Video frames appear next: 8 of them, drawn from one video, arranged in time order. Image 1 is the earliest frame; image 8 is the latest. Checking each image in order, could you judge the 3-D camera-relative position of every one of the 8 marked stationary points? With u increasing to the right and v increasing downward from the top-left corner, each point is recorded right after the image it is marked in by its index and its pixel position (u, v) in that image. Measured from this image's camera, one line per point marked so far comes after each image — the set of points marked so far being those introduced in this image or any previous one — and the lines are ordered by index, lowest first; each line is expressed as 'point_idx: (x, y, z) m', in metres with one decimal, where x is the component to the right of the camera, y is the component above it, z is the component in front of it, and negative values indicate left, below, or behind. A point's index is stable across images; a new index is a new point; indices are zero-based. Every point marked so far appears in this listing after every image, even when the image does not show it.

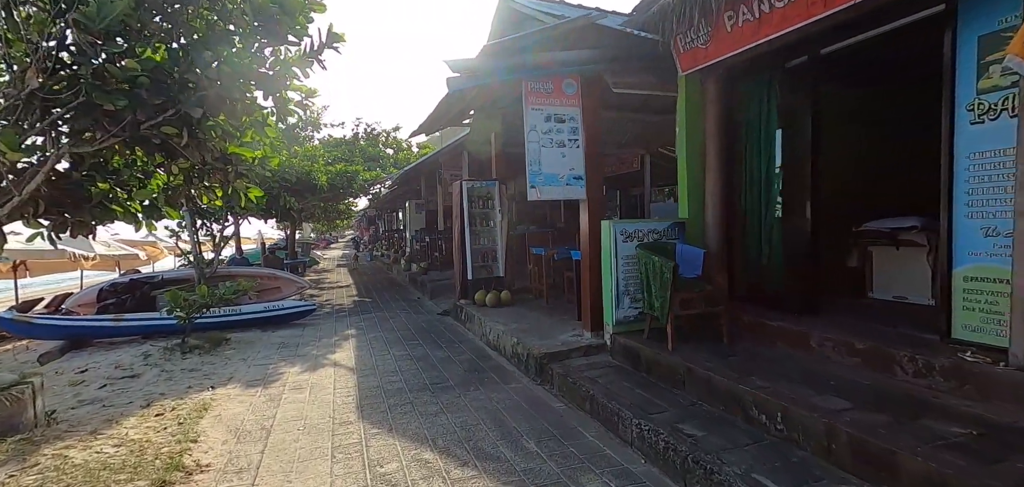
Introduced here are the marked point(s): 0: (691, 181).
0: (+1.6, +0.6, +4.3) m
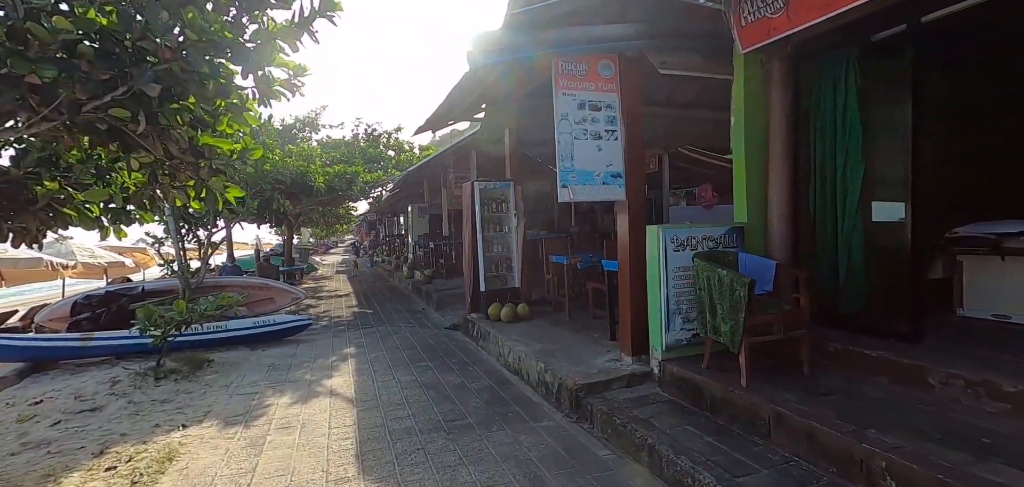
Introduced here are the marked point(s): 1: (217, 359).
0: (+1.8, +0.5, +3.7) m
1: (-3.2, -1.3, +5.2) m
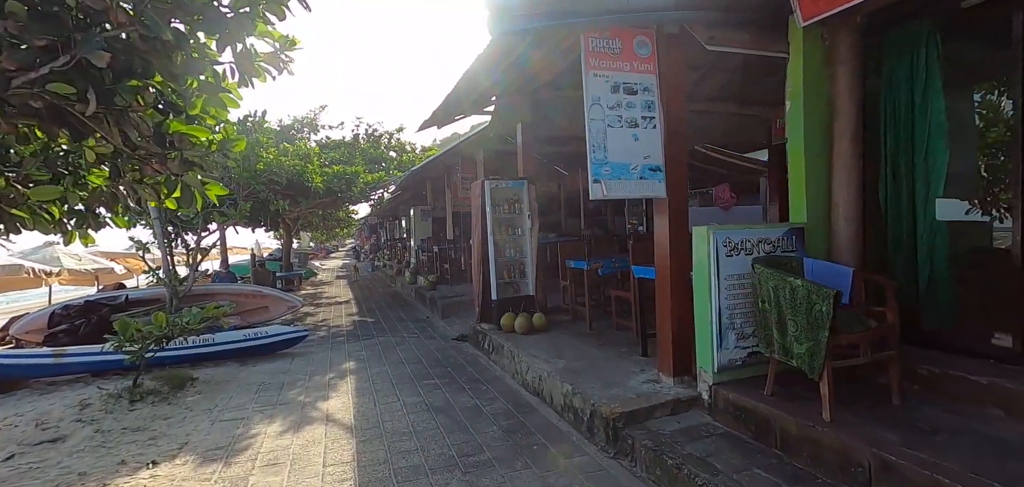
0: (+2.0, +0.5, +3.2) m
1: (-3.0, -1.3, +4.7) m
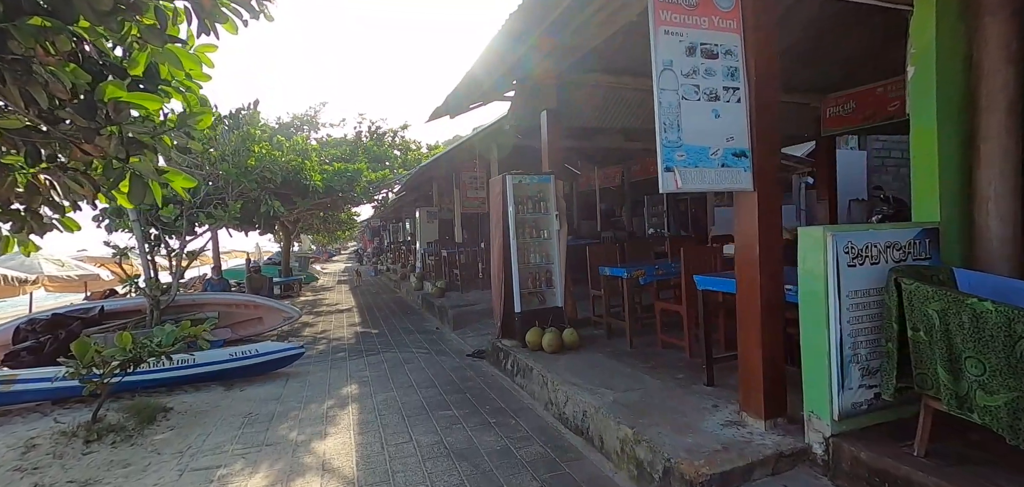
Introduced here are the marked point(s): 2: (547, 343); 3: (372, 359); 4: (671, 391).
0: (+2.2, +0.4, +2.5) m
1: (-2.8, -1.4, +4.0) m
2: (+0.3, -0.9, +4.5) m
3: (-1.6, -1.4, +5.6) m
4: (+1.1, -1.0, +3.2) m
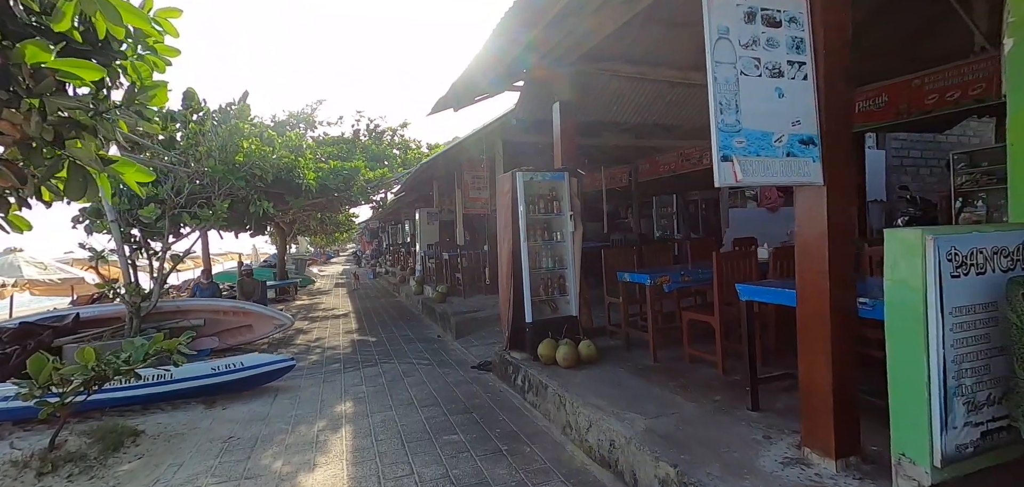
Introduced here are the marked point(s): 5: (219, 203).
0: (+2.3, +0.4, +2.0) m
1: (-2.7, -1.4, +3.6) m
2: (+0.4, -1.0, +4.0) m
3: (-1.5, -1.4, +5.2) m
4: (+1.2, -1.0, +2.8) m
5: (-3.4, +0.5, +5.6) m
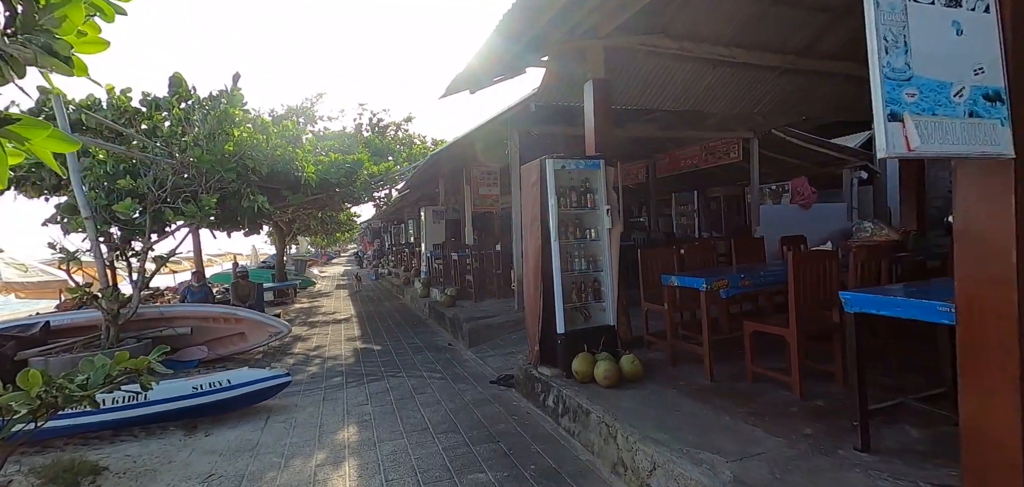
0: (+2.5, +0.4, +1.4) m
1: (-2.4, -1.4, +3.0) m
2: (+0.7, -0.9, +3.5) m
3: (-1.3, -1.4, +4.6) m
4: (+1.4, -1.0, +2.2) m
5: (-3.2, +0.5, +5.0) m
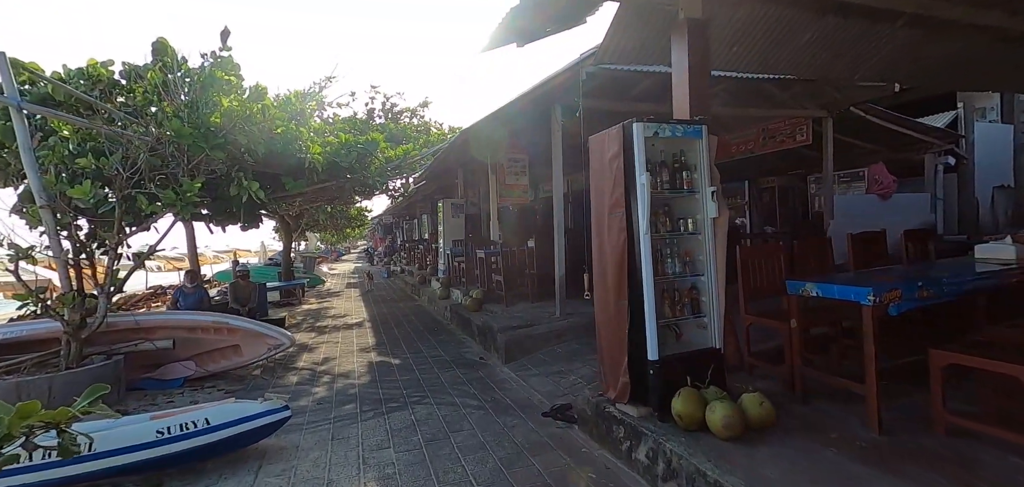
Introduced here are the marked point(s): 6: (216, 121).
0: (+2.9, +0.4, +0.4) m
1: (-2.0, -1.3, +2.0) m
2: (+1.1, -0.9, +2.4) m
3: (-0.9, -1.3, +3.6) m
4: (+1.8, -1.0, +1.2) m
5: (-2.7, +0.5, +4.1) m
6: (-2.6, +1.1, +4.3) m
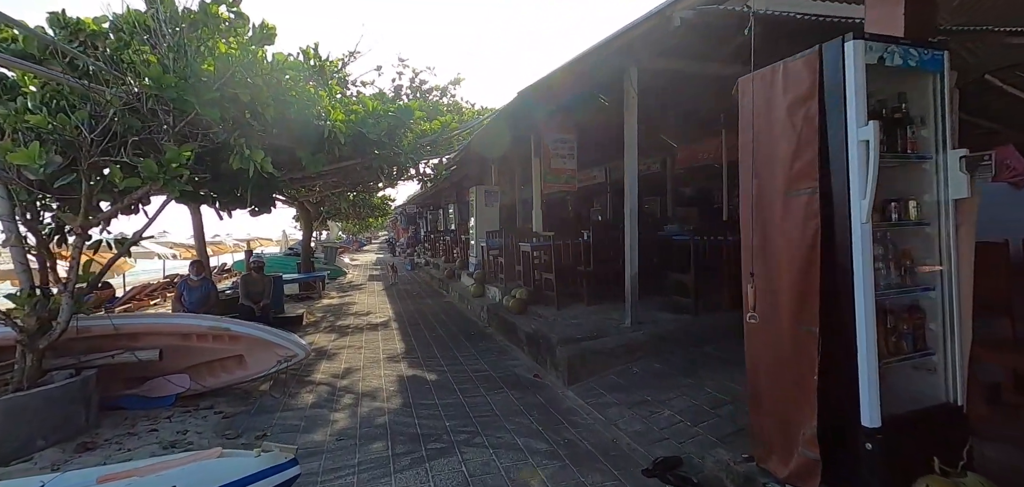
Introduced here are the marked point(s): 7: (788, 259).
0: (+3.3, +0.4, -0.8) m
1: (-1.6, -1.3, +1.1) m
2: (+1.5, -0.9, +1.4) m
3: (-0.4, -1.3, +2.7) m
4: (+2.2, -1.0, +0.1) m
5: (-2.2, +0.6, +3.1) m
6: (-2.1, +1.2, +3.4) m
7: (+1.1, -0.1, +1.9) m
